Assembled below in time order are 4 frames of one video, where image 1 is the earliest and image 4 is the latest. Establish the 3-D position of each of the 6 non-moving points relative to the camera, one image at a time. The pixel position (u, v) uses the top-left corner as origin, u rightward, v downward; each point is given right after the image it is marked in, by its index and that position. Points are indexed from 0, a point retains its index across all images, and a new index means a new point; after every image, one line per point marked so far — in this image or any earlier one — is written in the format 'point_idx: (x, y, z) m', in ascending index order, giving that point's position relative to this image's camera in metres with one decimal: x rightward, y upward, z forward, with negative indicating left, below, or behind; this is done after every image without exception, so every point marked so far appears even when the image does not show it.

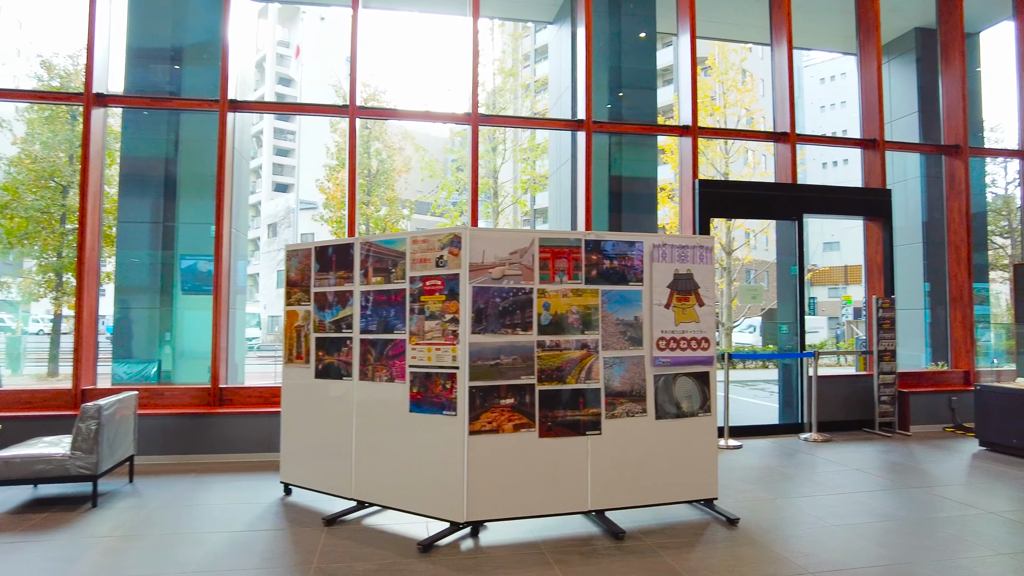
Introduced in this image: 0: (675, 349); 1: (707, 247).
0: (+0.9, -0.4, +3.9) m
1: (+1.1, +0.2, +4.0) m
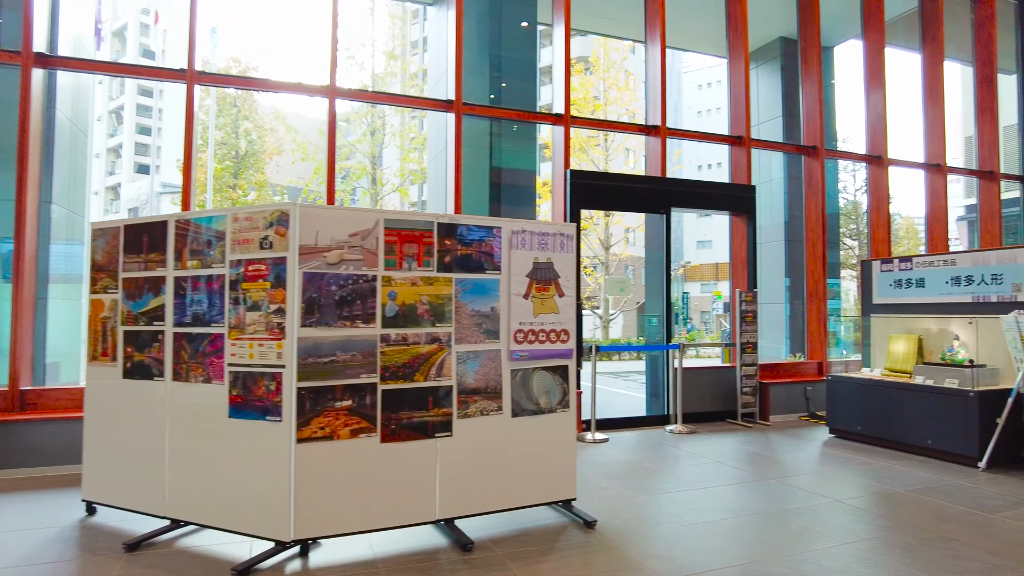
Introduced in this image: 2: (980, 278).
0: (+0.1, -0.3, +3.6) m
1: (+0.3, +0.3, +3.8) m
2: (+3.9, +0.1, +5.5) m
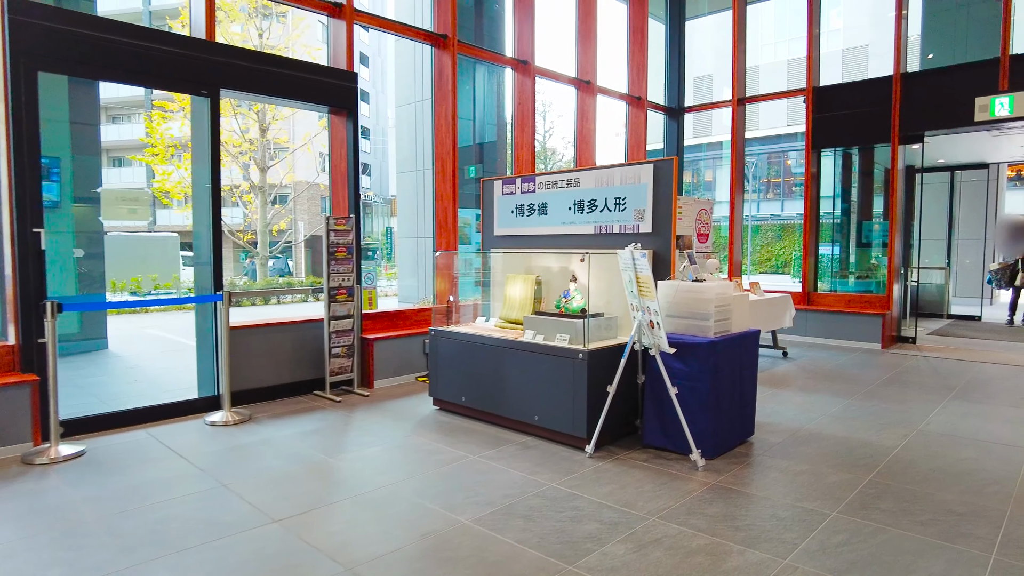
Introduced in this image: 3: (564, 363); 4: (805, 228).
0: (-2.1, -0.1, +1.1) m
1: (-2.0, +0.5, +1.3) m
2: (+0.6, +0.5, +4.3) m
3: (+0.3, -0.4, +3.8) m
4: (+3.7, +0.8, +8.6) m
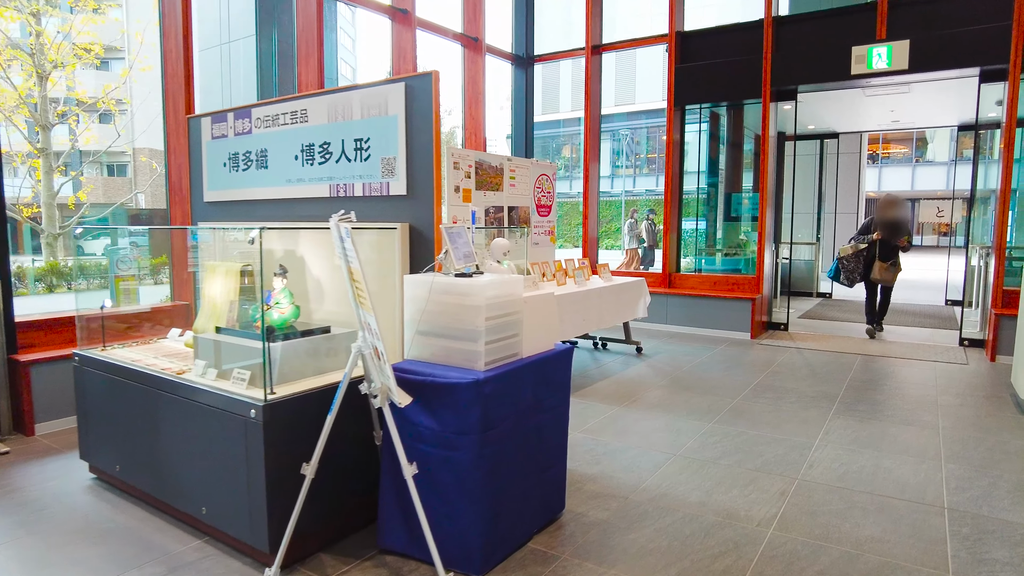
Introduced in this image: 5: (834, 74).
0: (-2.8, -0.2, -0.8) m
1: (-2.7, +0.4, -0.7) m
2: (-0.7, +0.6, +2.7) m
3: (-0.9, -0.4, +2.2) m
4: (+1.7, +1.0, +7.5) m
5: (+3.0, +2.0, +6.4) m
